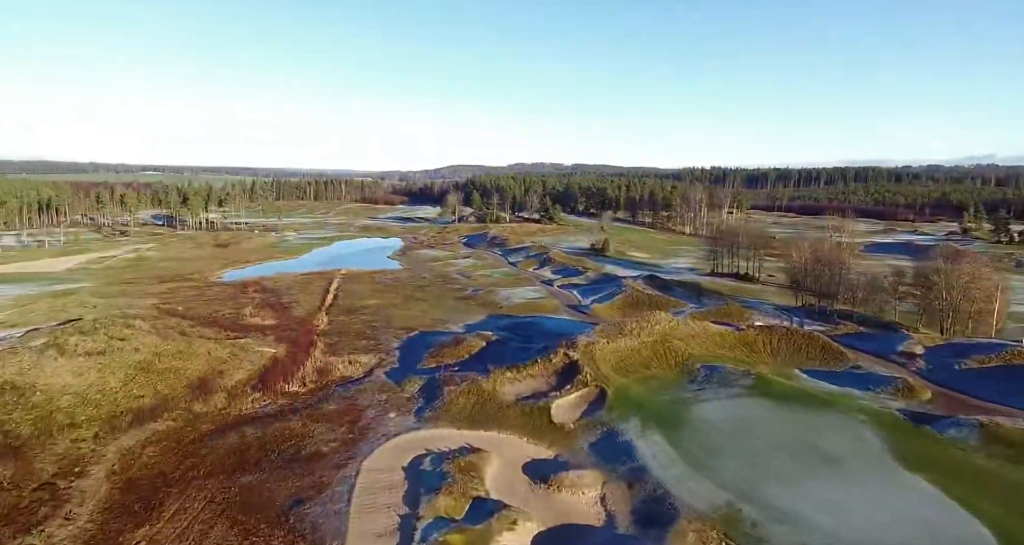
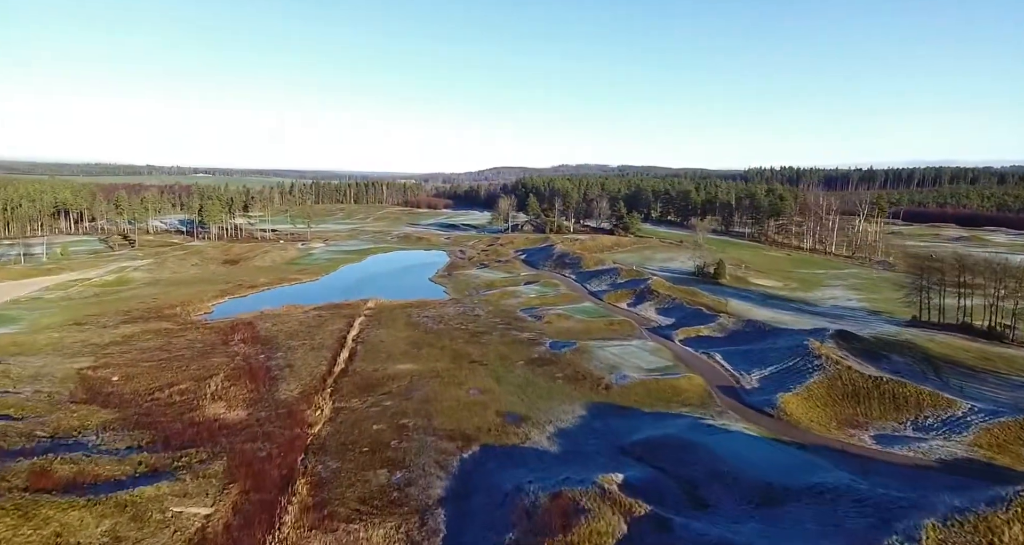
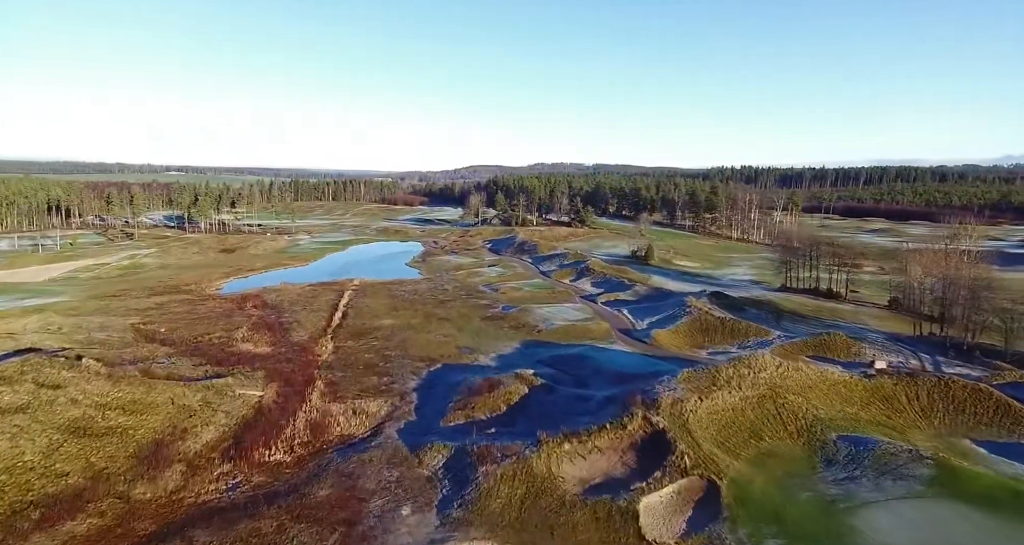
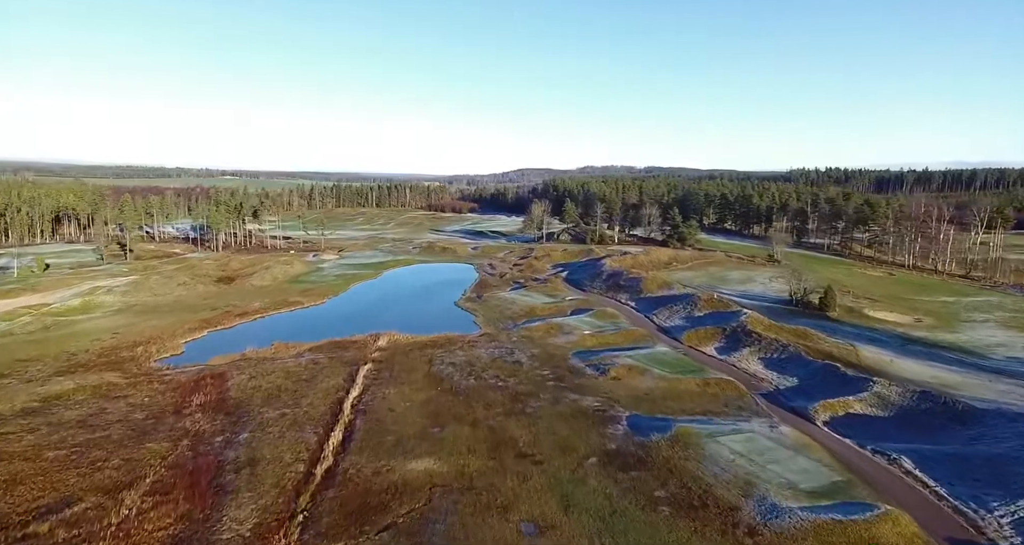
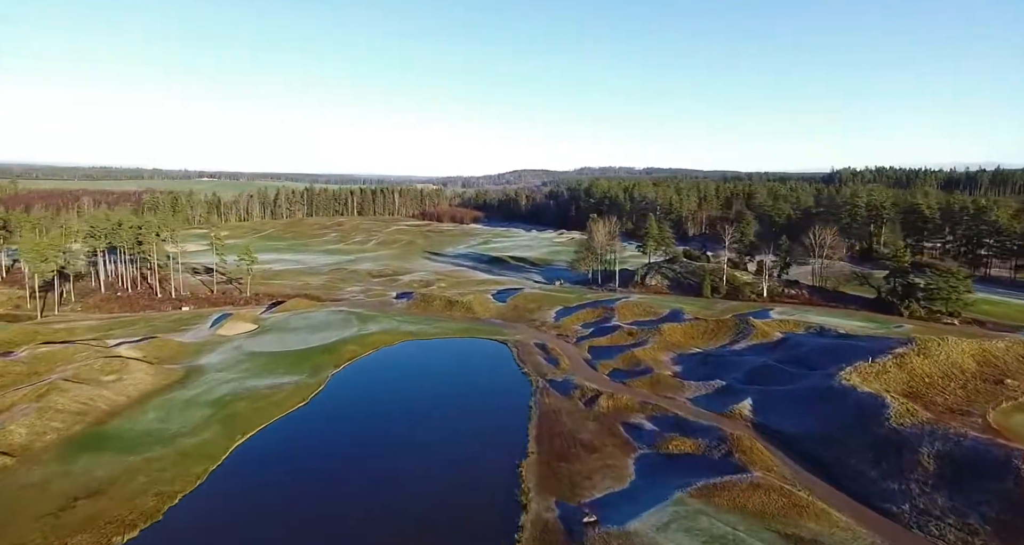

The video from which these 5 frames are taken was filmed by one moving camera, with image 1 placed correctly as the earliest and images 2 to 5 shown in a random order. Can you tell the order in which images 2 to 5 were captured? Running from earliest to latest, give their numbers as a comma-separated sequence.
3, 2, 4, 5
